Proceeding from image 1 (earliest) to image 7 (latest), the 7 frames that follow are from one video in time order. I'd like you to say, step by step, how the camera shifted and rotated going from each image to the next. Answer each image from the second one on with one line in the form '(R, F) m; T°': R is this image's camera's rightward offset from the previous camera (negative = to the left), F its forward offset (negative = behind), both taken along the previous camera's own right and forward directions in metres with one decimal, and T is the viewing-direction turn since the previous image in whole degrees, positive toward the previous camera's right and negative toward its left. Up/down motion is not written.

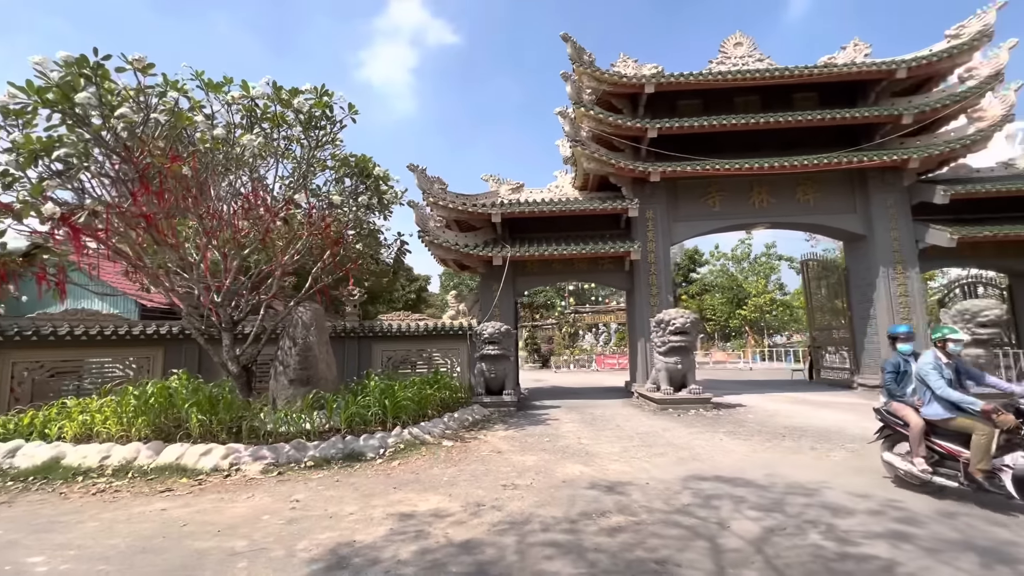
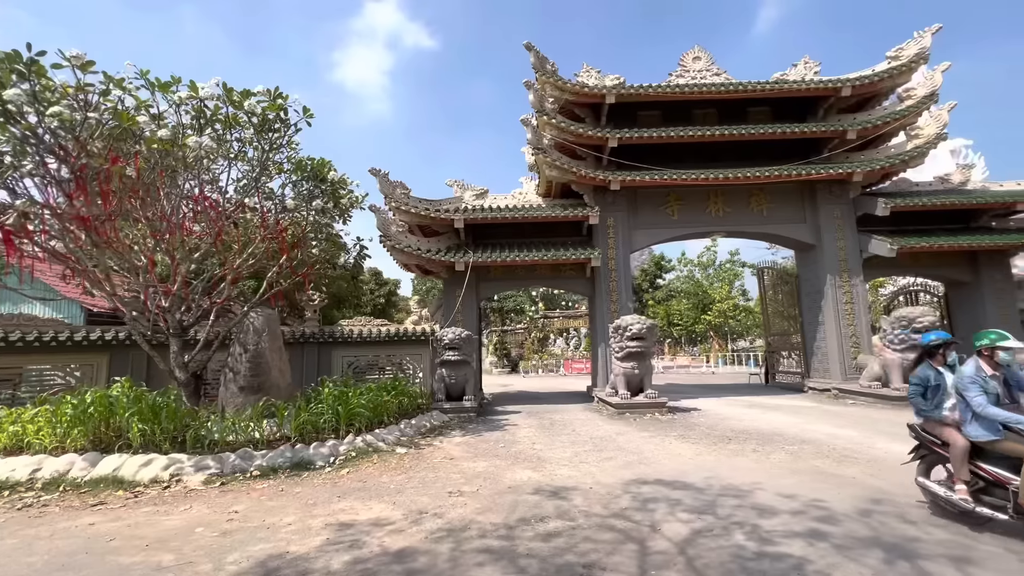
(+0.3, -0.1) m; +3°
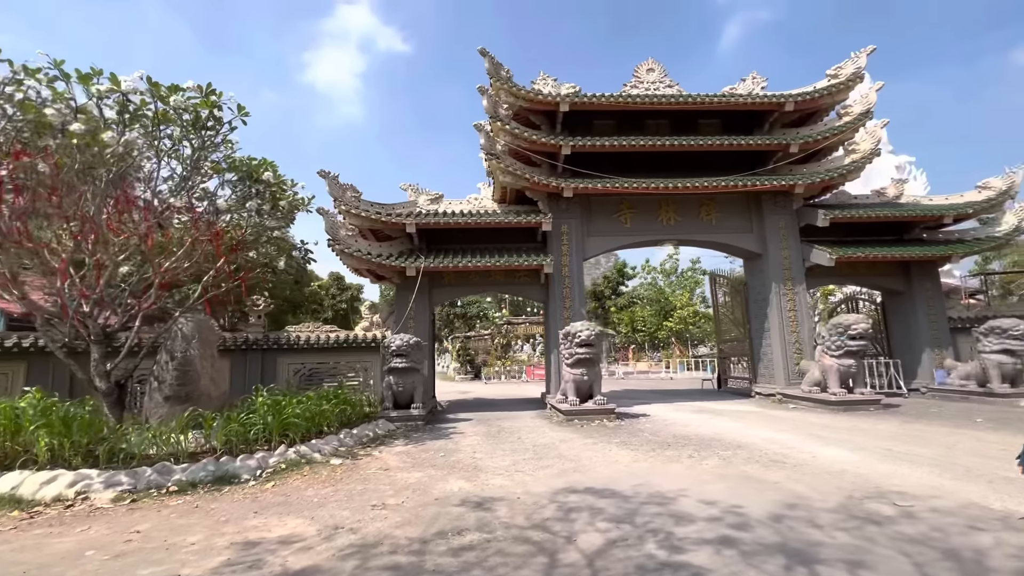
(+0.4, +0.1) m; +3°
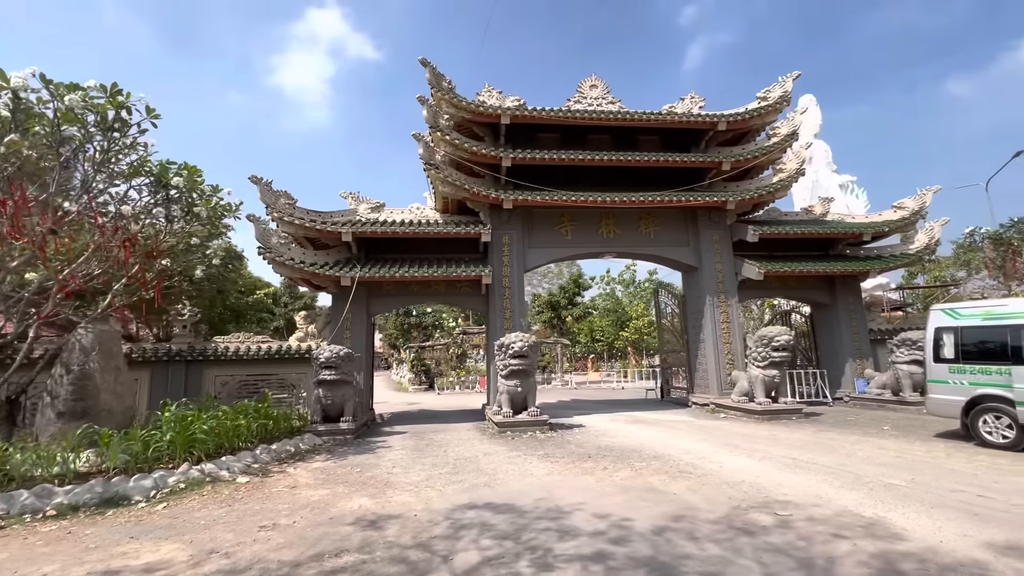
(+0.7, 0.0) m; +4°
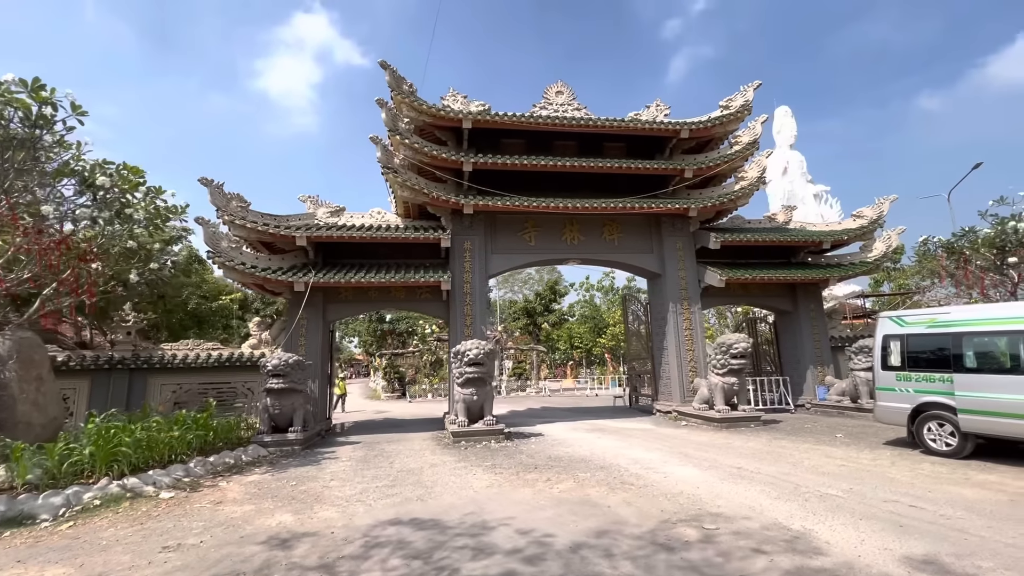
(+0.6, +0.1) m; +2°
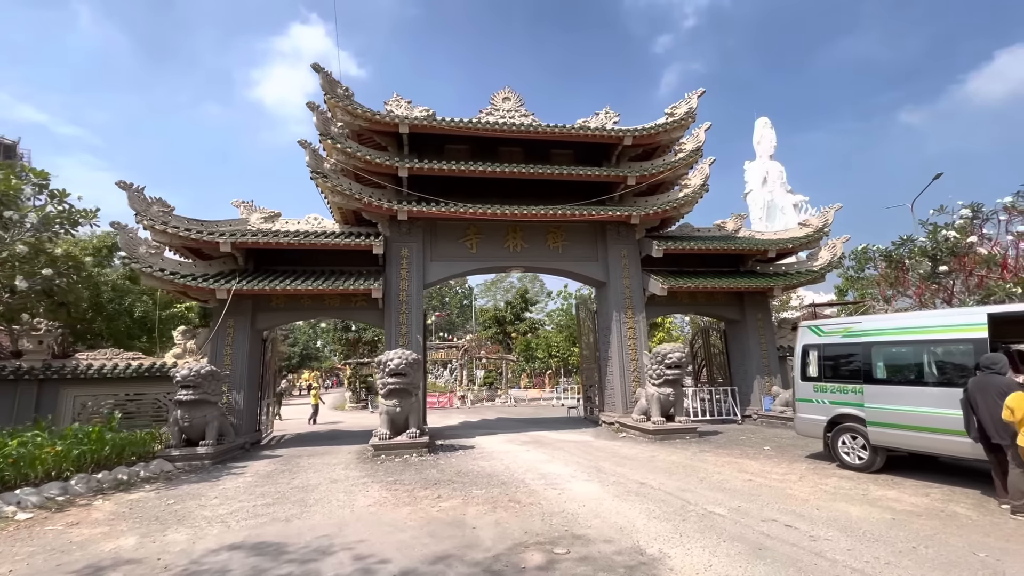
(+1.3, +0.2) m; +1°
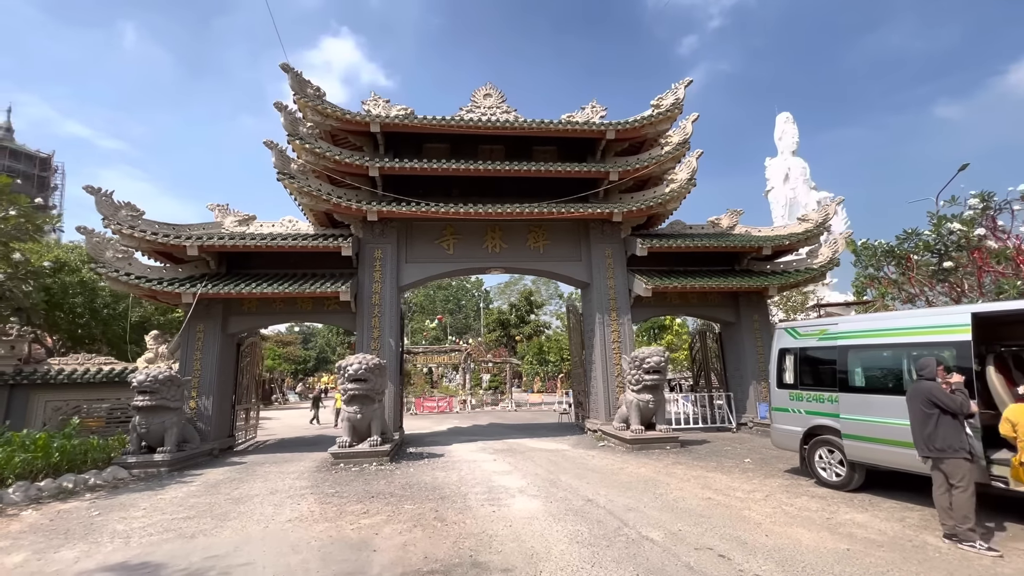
(+1.1, +0.4) m; -3°
